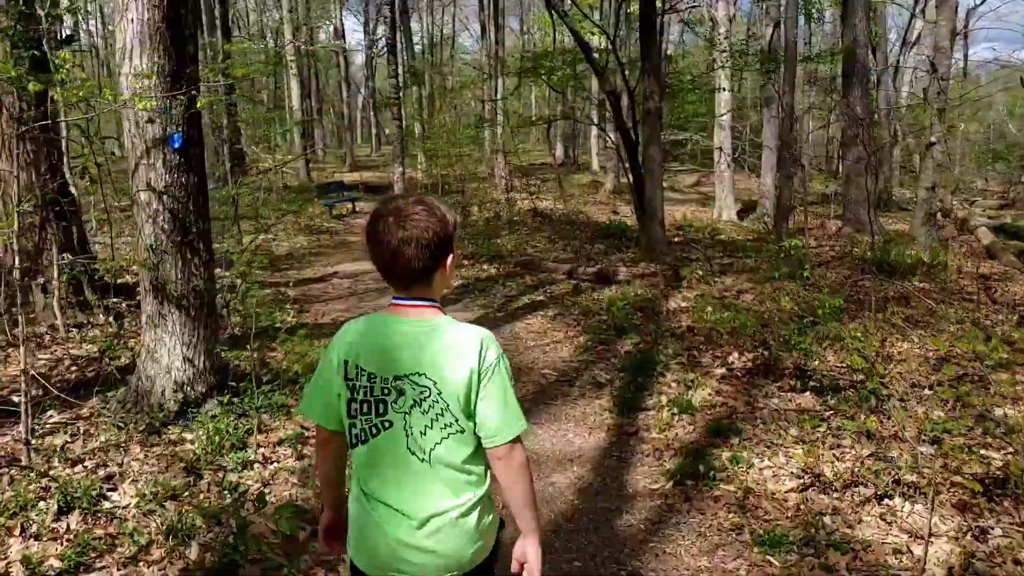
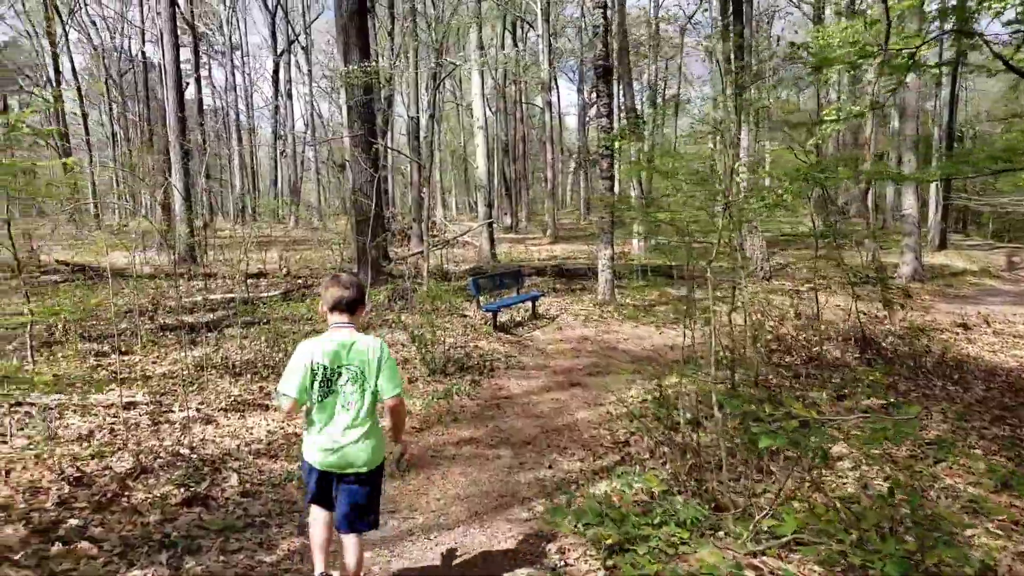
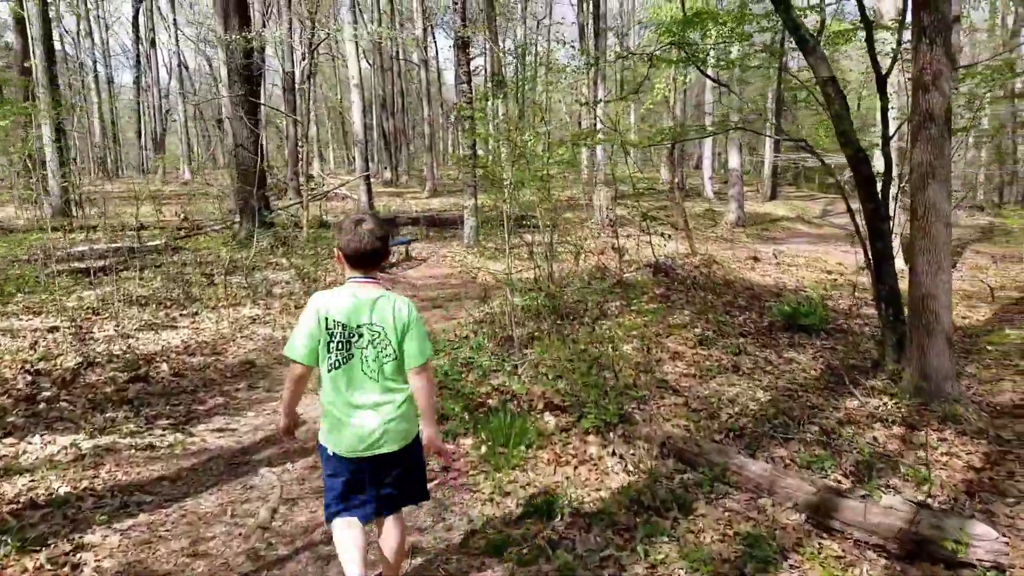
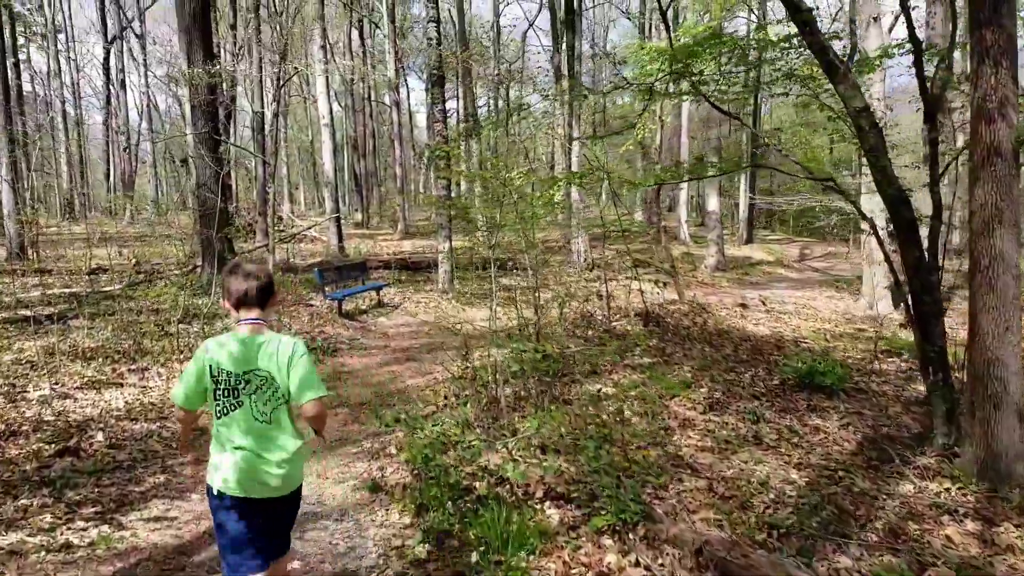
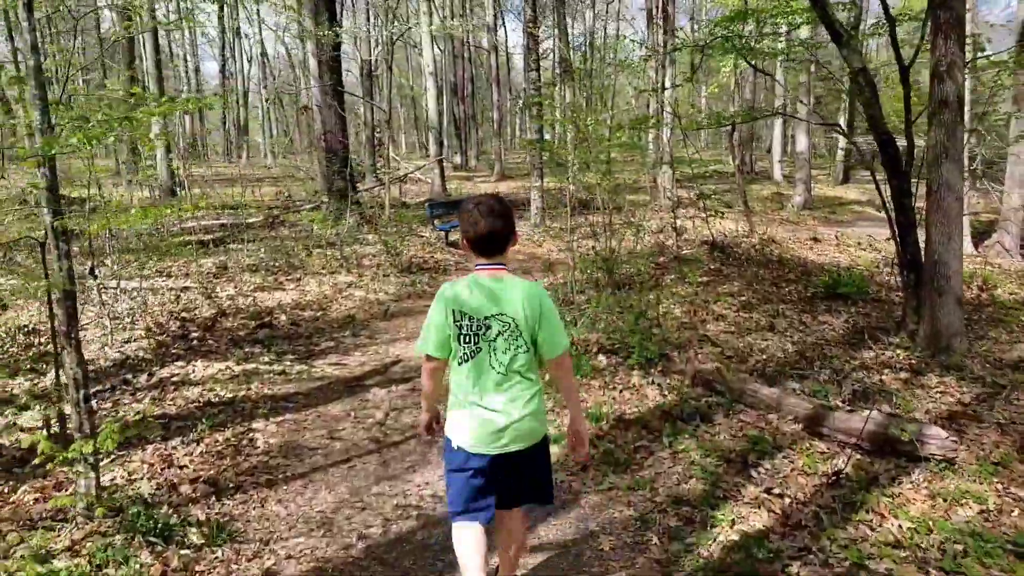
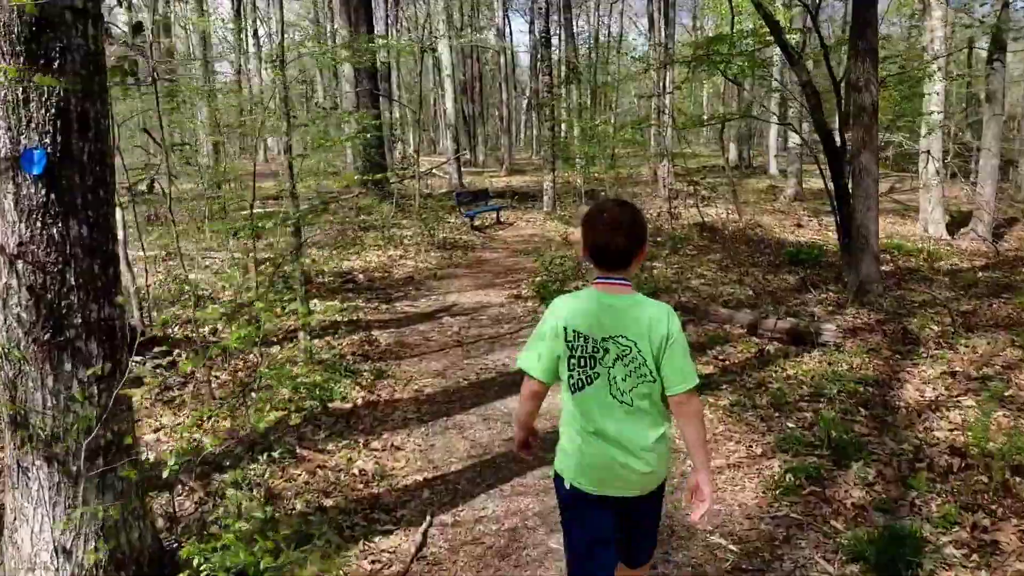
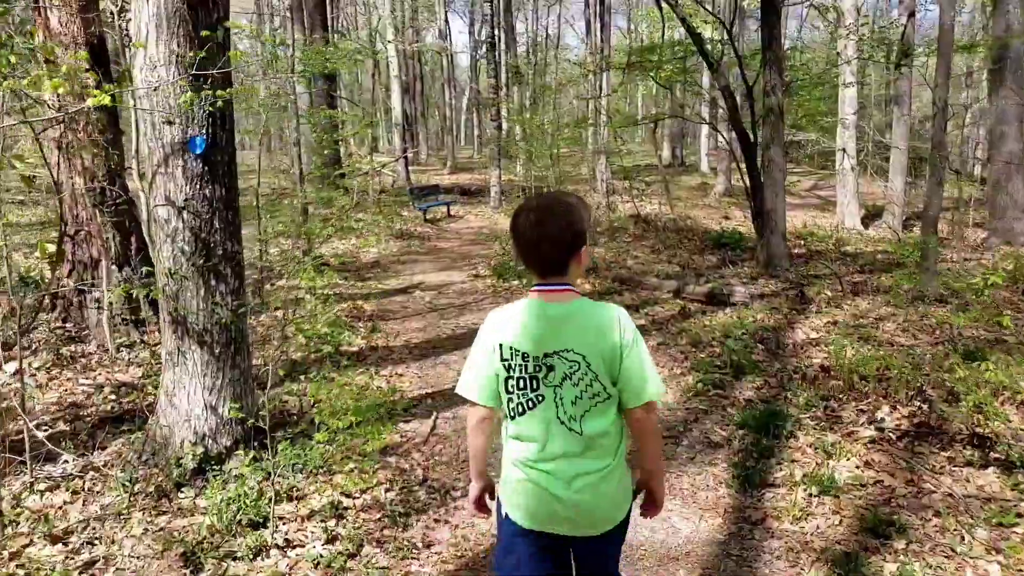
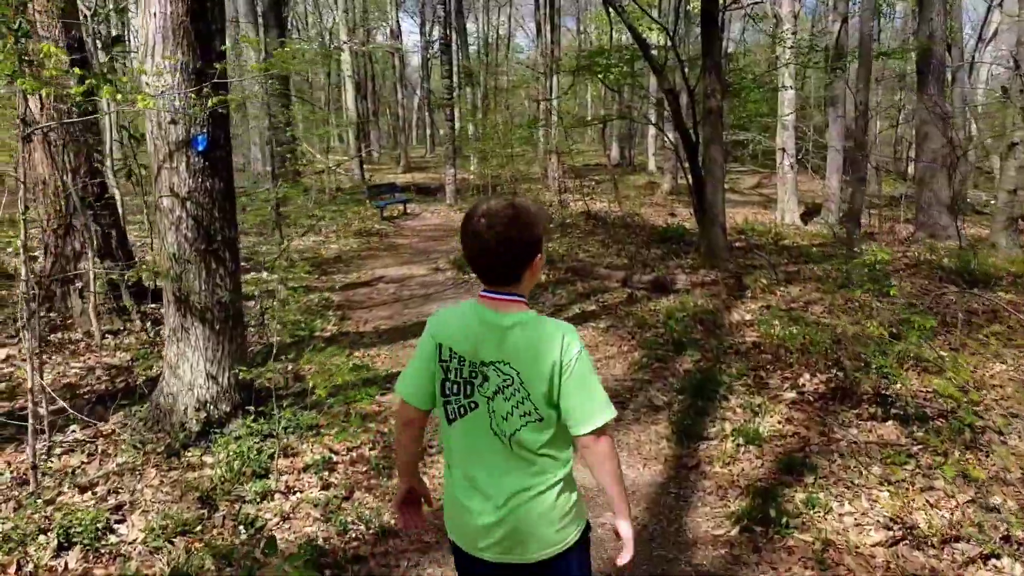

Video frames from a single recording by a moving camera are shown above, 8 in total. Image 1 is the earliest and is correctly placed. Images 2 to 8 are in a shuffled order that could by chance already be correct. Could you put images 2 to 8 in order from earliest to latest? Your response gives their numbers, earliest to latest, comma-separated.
8, 7, 6, 5, 3, 4, 2
